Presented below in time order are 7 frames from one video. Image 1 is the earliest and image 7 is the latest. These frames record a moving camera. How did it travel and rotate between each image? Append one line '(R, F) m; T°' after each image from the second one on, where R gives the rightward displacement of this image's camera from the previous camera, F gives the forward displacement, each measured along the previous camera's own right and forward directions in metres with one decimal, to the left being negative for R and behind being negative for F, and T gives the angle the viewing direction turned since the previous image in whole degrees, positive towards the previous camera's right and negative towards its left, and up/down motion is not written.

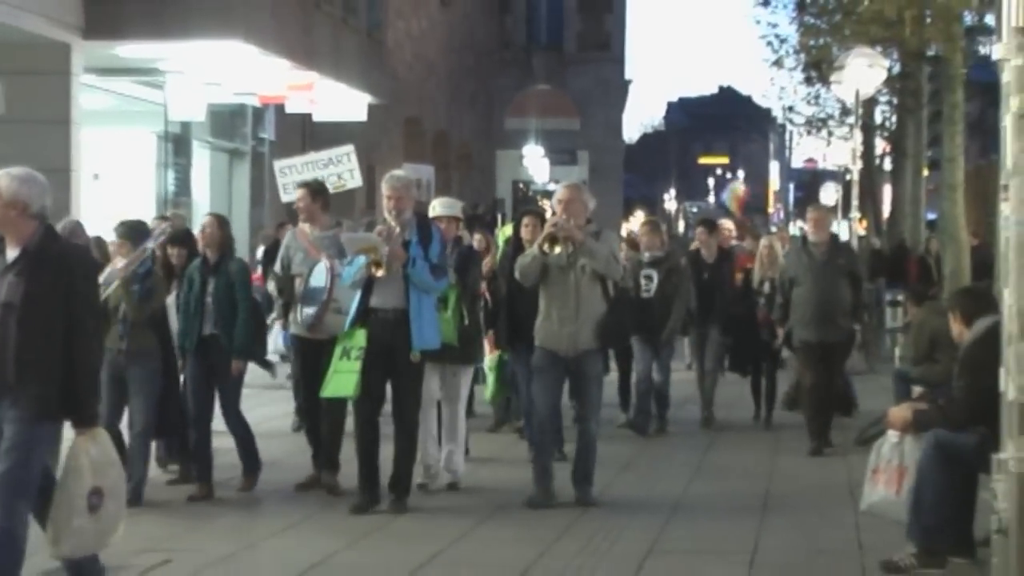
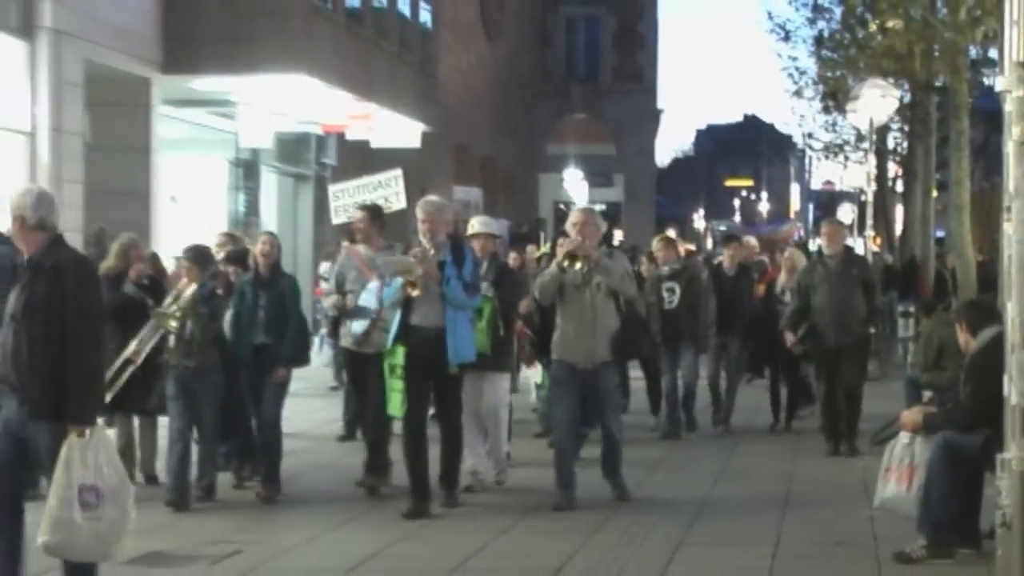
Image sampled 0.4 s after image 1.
(-0.1, -0.7) m; -1°
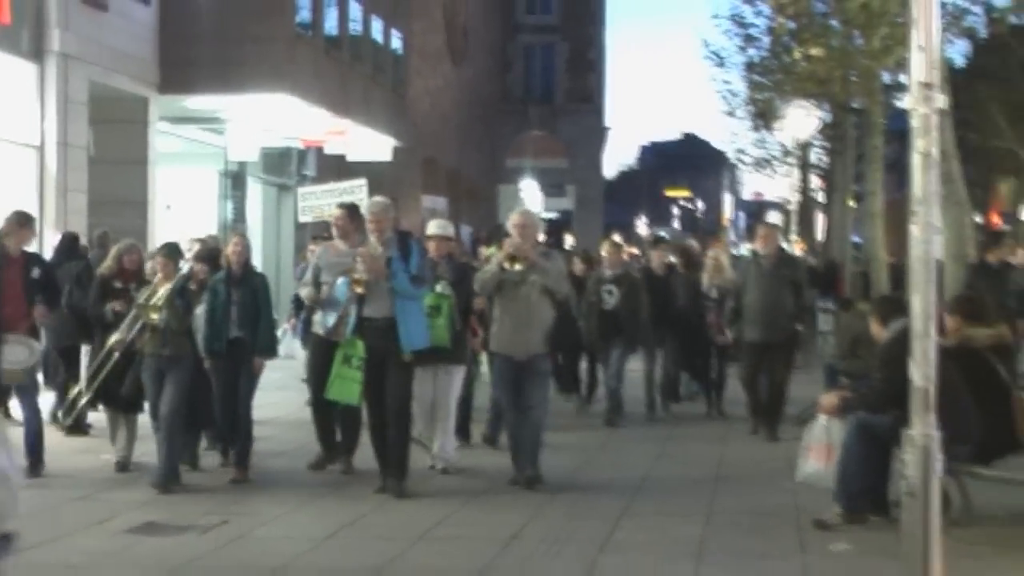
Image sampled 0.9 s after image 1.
(-0.1, -1.0) m; +2°
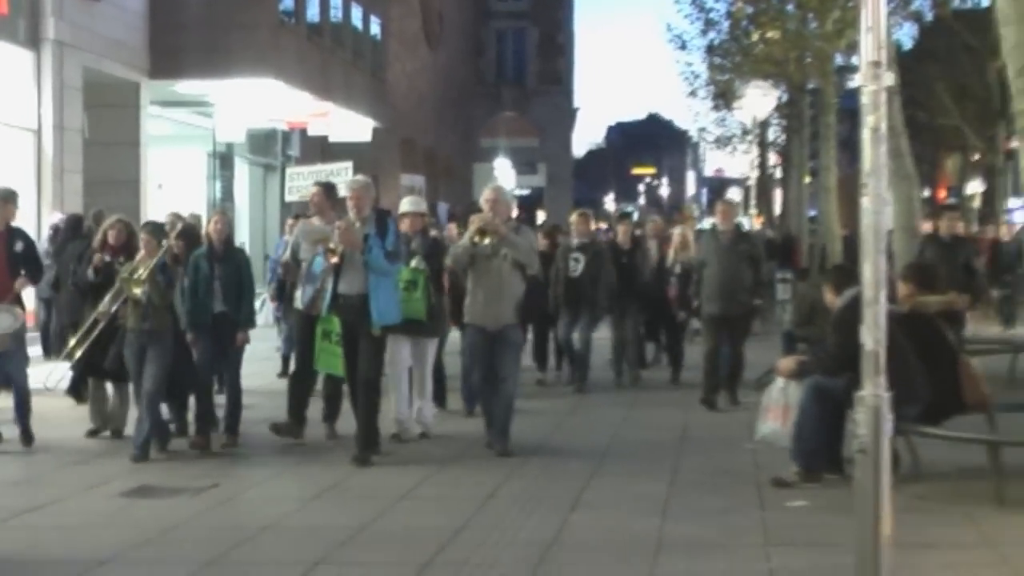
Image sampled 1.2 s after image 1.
(-0.1, -0.5) m; +1°
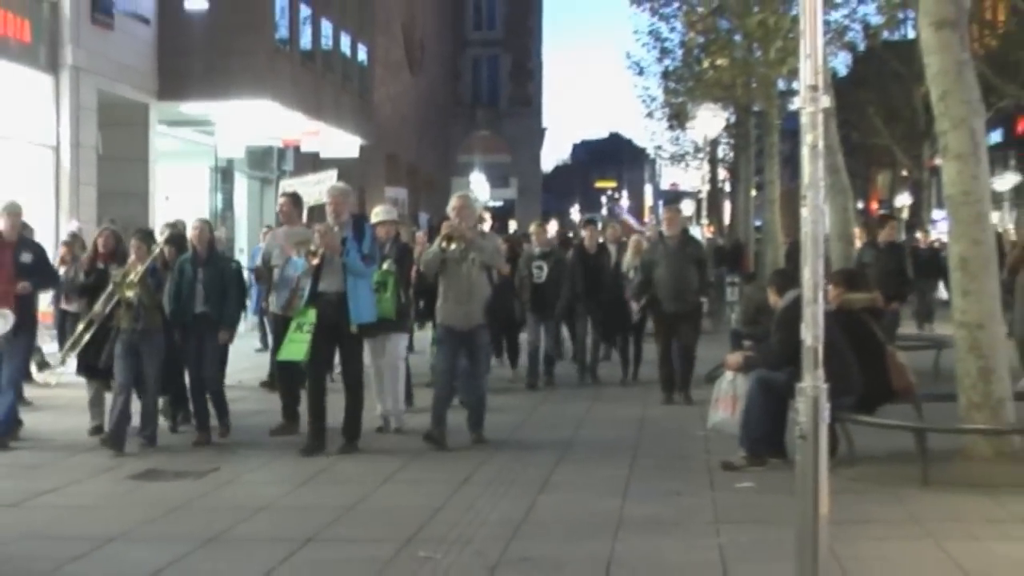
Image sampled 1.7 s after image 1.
(-0.1, -1.0) m; +1°
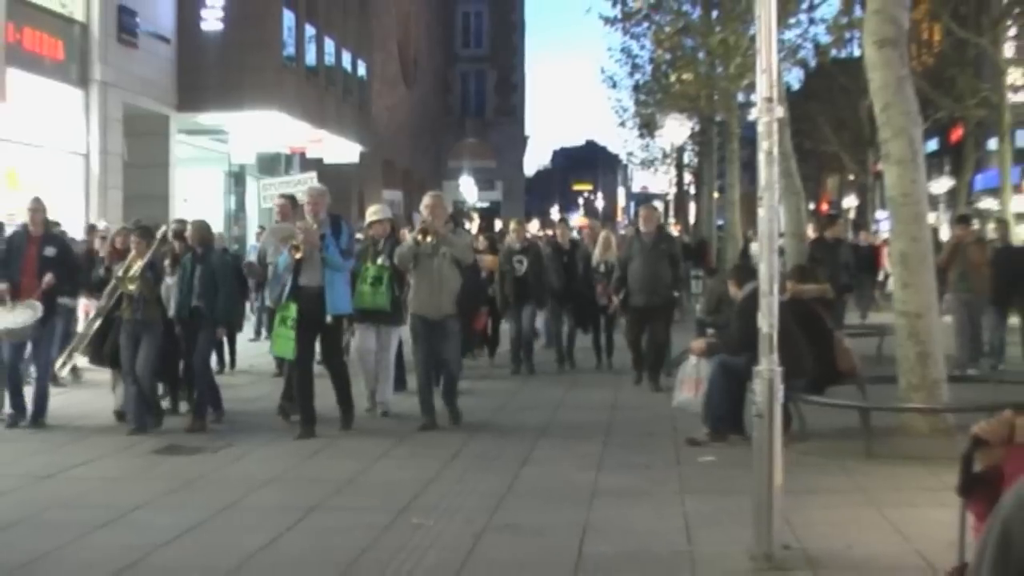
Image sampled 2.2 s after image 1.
(0.0, -1.2) m; +1°
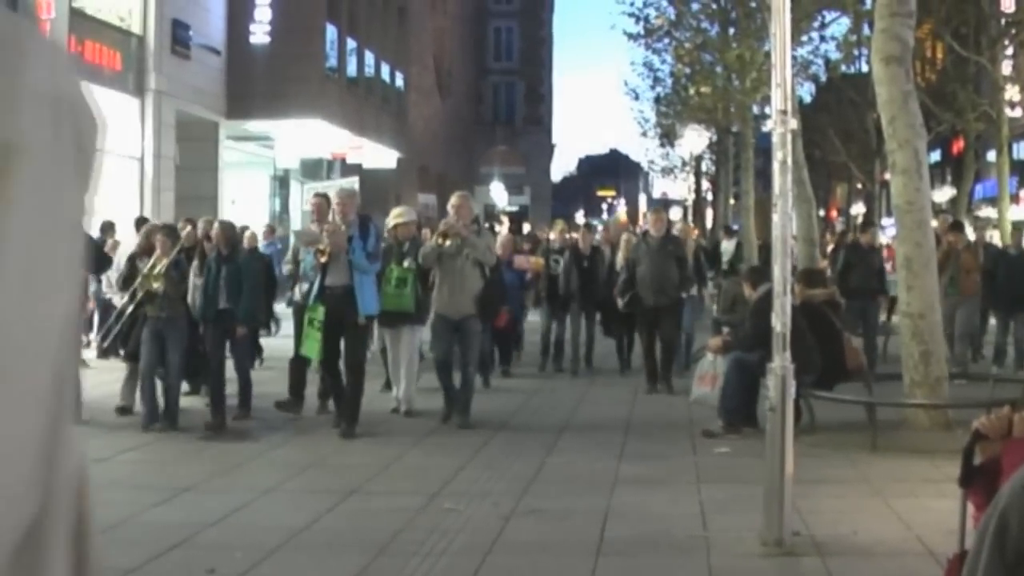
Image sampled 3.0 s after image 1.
(0.0, -0.8) m; -1°
